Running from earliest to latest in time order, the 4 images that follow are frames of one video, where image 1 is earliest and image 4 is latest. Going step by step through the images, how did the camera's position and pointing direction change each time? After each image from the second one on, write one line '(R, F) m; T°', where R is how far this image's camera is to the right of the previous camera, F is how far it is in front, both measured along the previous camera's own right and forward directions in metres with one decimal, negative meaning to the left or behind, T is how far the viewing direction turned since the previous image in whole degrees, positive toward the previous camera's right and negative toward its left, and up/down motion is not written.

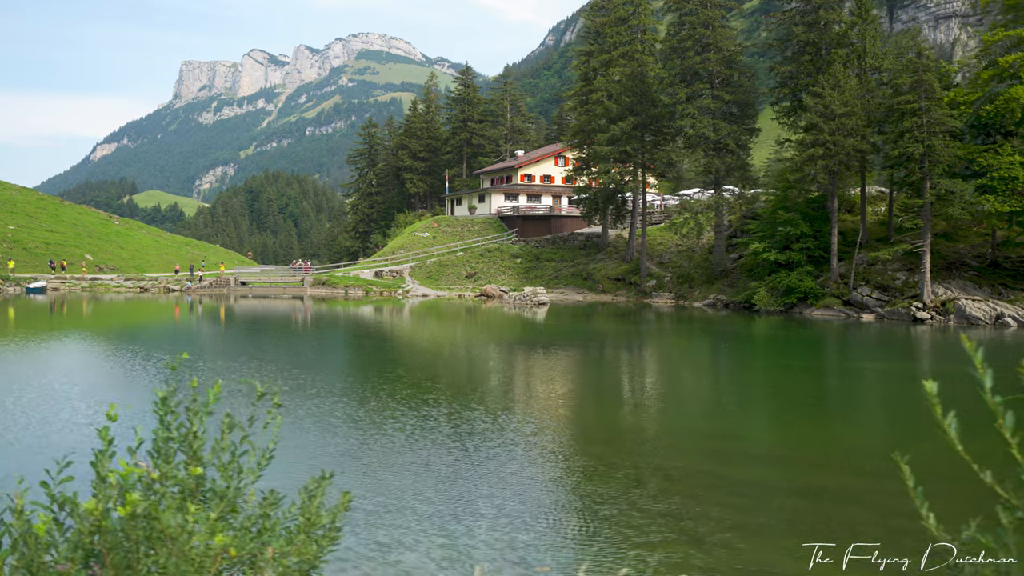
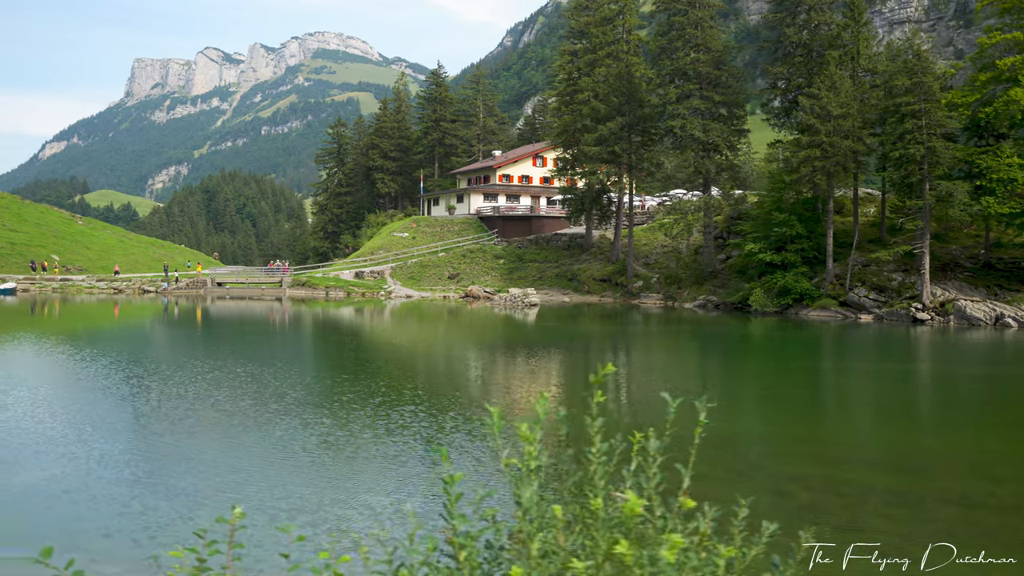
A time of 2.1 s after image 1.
(-1.6, +0.7) m; +2°
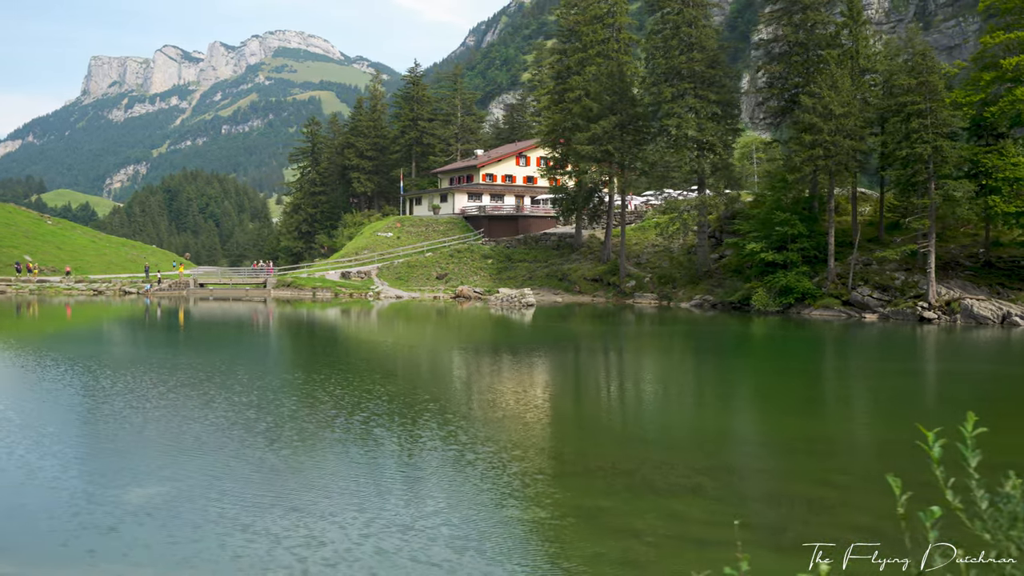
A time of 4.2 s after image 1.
(-1.6, +0.7) m; +2°
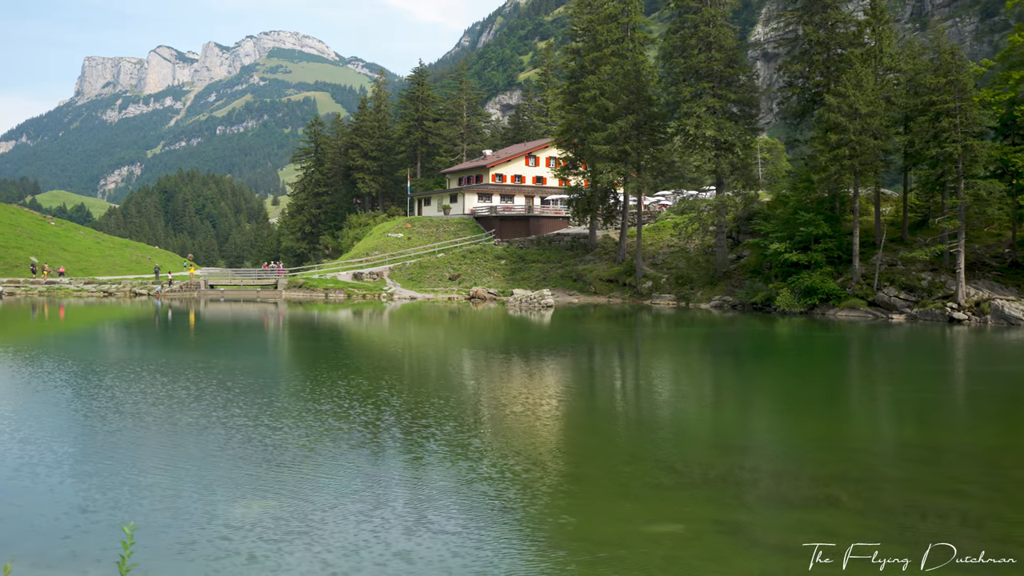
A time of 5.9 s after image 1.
(-1.2, +0.2) m; 0°
